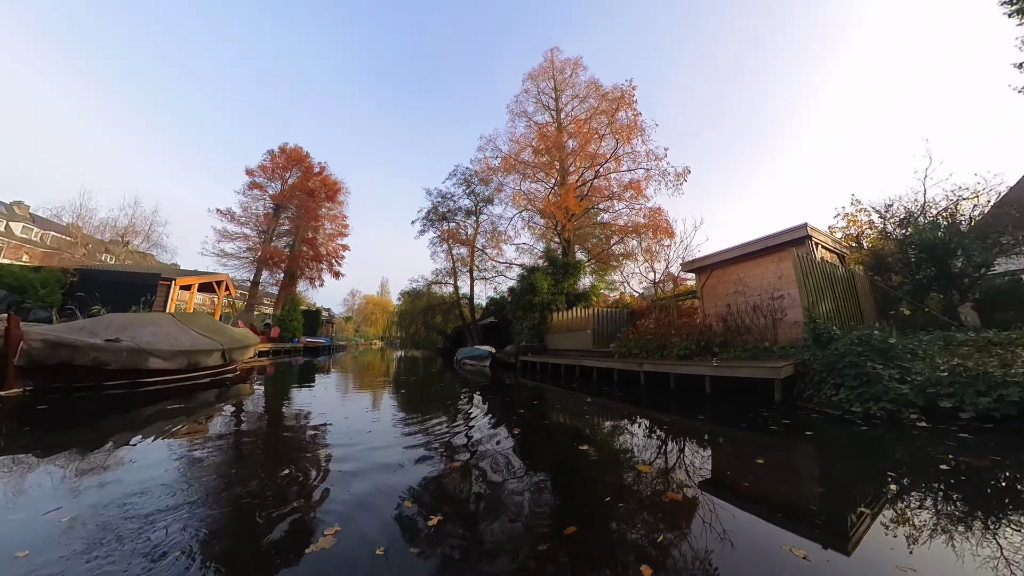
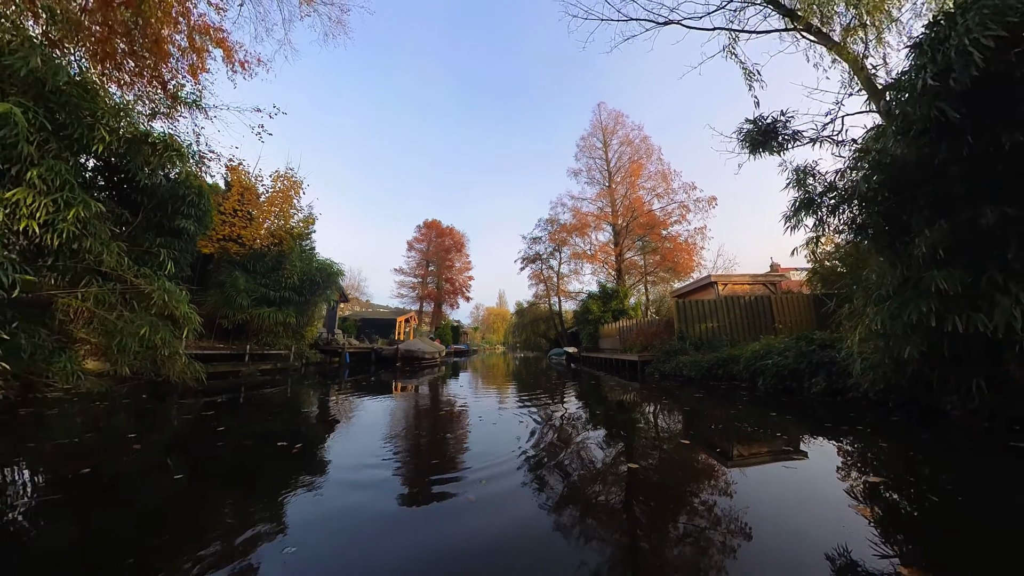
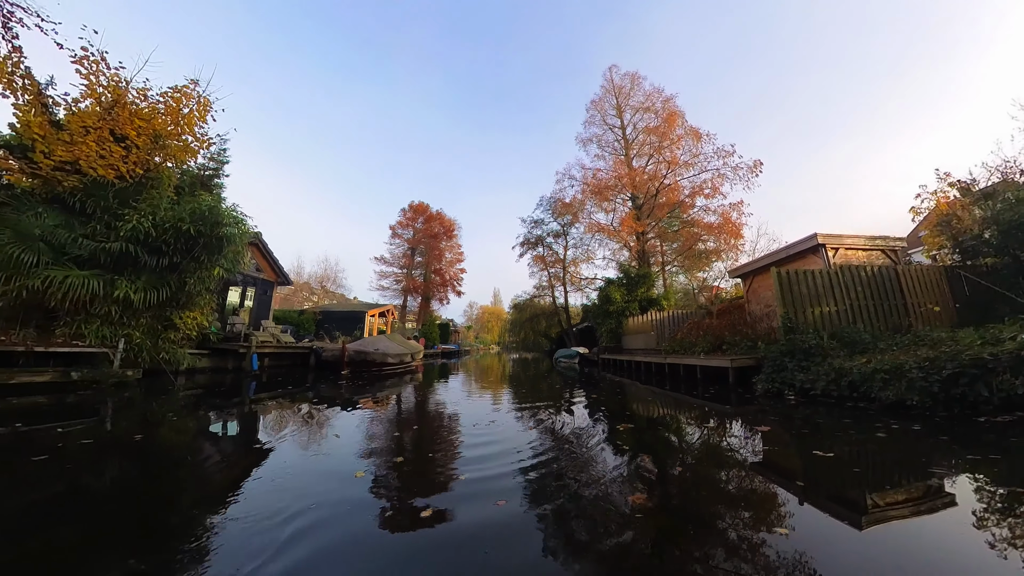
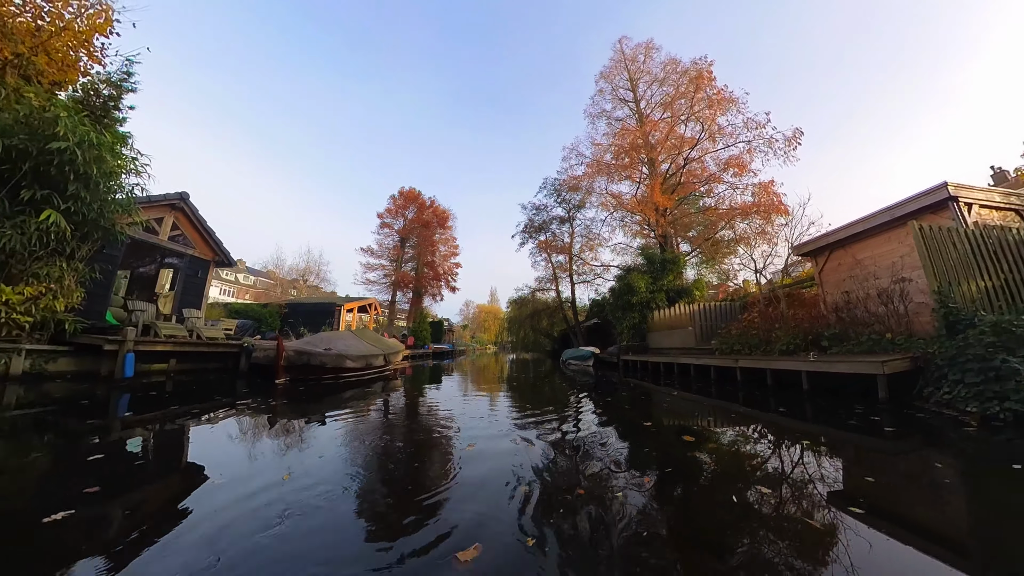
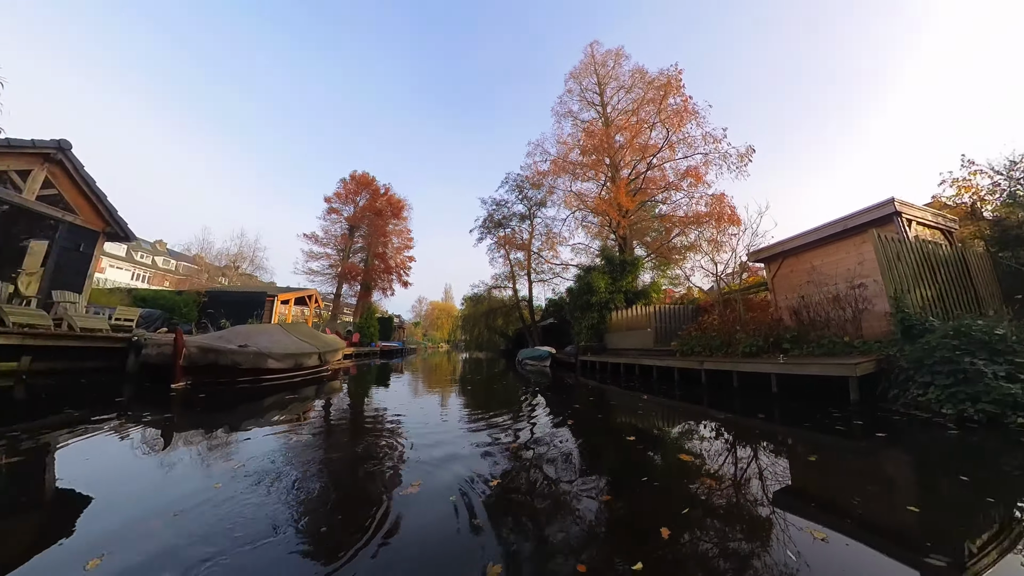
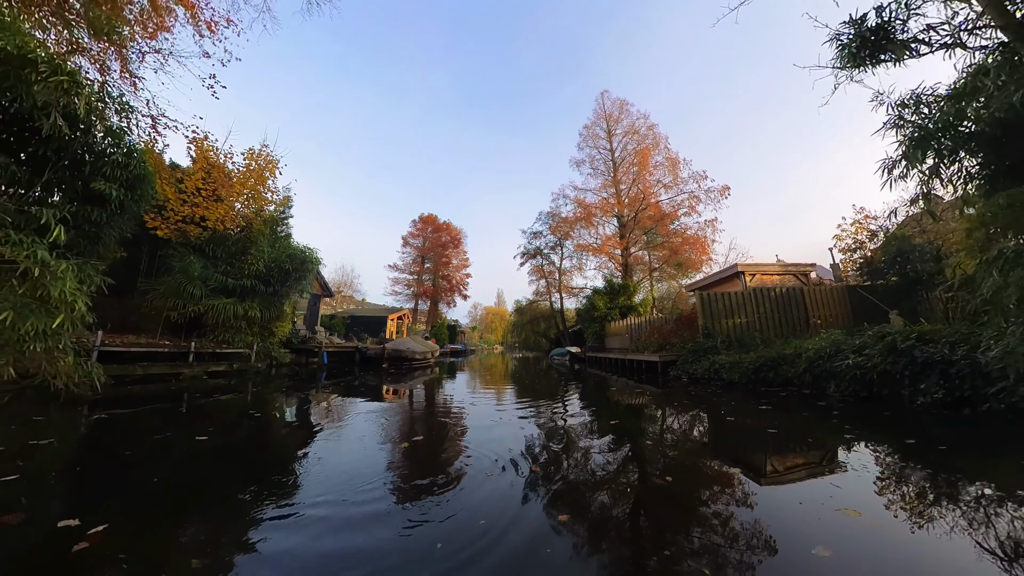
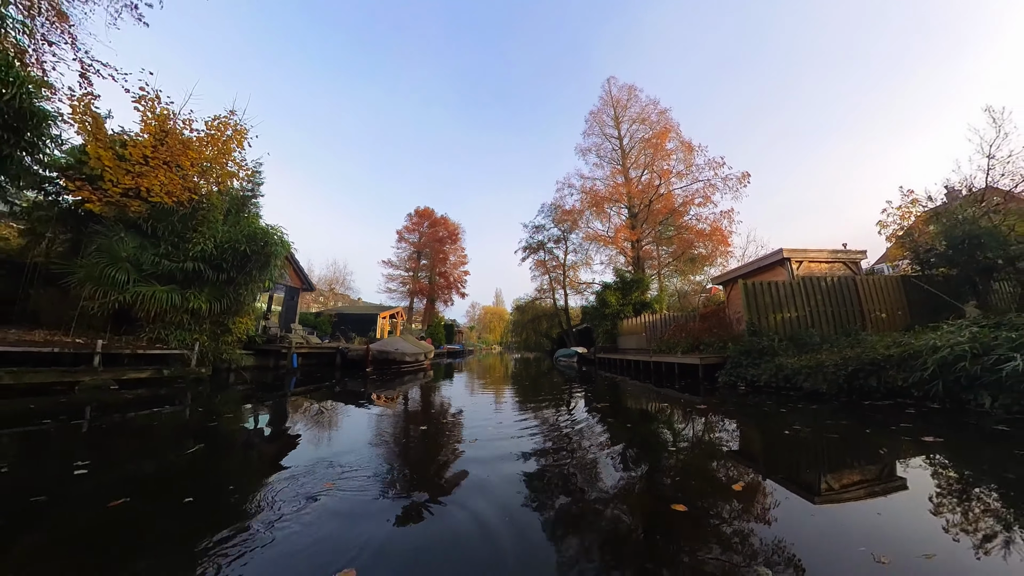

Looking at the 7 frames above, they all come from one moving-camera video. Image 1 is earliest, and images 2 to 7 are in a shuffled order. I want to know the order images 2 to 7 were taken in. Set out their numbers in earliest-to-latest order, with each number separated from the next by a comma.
5, 4, 3, 7, 6, 2
